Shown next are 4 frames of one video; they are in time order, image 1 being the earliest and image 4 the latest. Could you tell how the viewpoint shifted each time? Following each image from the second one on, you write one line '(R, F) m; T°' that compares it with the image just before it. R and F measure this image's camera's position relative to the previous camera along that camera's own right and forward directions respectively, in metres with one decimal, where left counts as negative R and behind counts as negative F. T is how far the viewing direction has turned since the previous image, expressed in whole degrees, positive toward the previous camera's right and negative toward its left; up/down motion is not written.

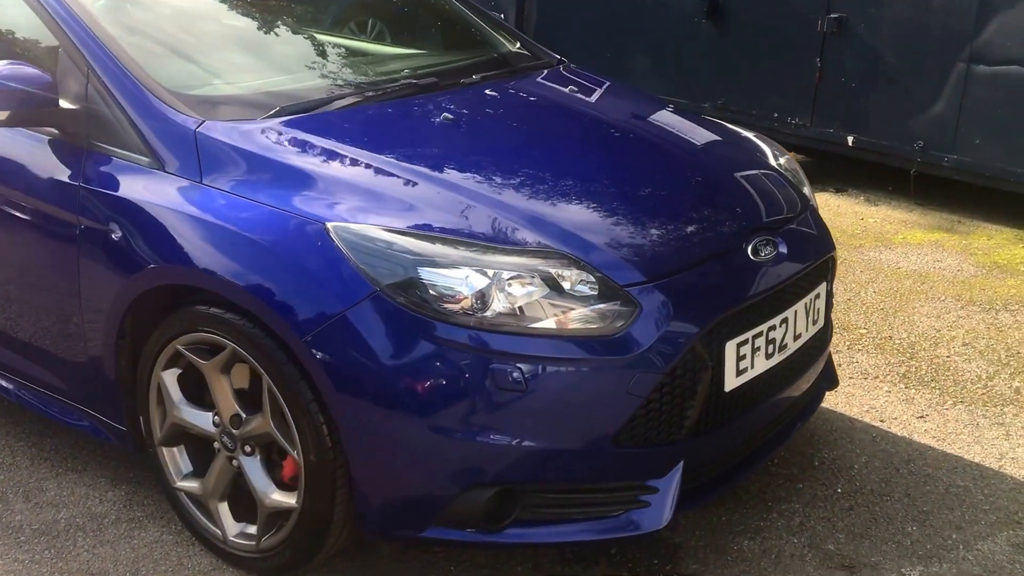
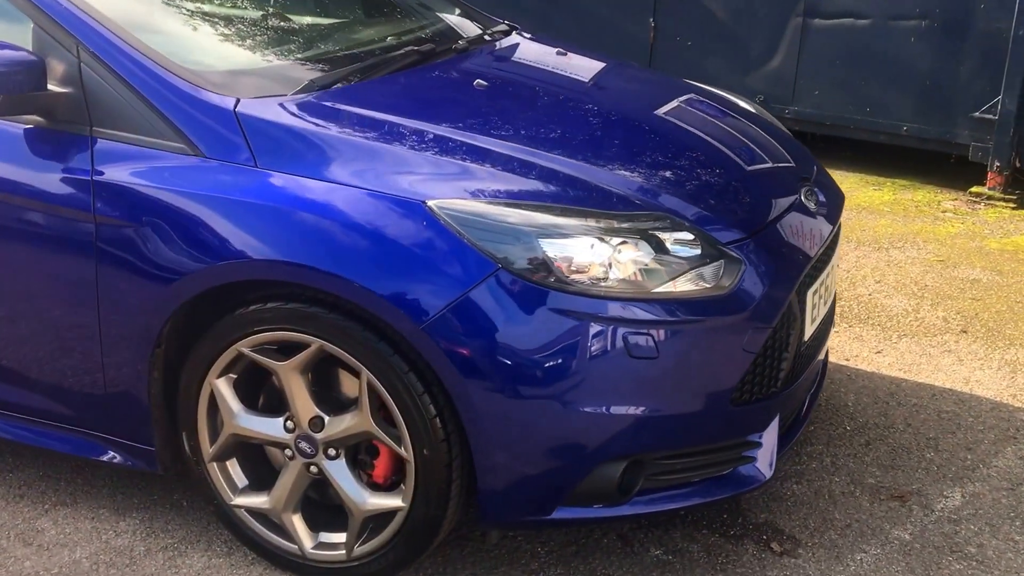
(-0.7, +0.2) m; +12°
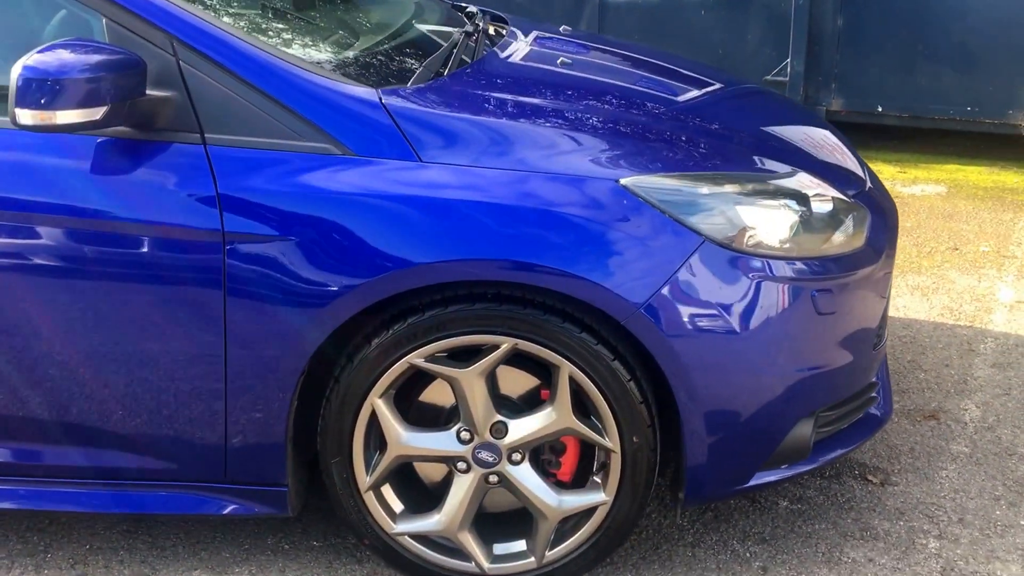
(-1.0, +0.2) m; +17°
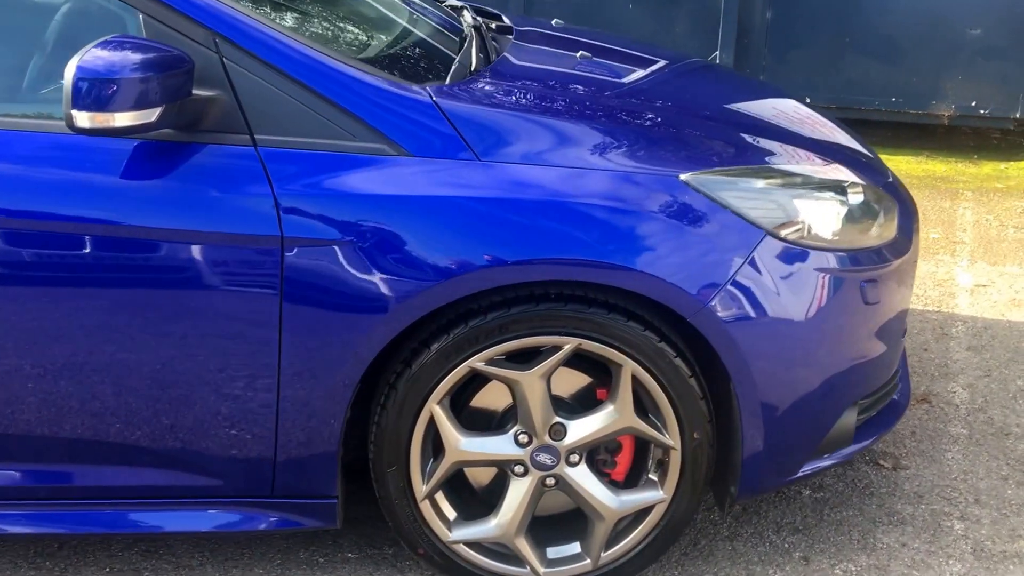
(-0.3, +0.1) m; +6°
